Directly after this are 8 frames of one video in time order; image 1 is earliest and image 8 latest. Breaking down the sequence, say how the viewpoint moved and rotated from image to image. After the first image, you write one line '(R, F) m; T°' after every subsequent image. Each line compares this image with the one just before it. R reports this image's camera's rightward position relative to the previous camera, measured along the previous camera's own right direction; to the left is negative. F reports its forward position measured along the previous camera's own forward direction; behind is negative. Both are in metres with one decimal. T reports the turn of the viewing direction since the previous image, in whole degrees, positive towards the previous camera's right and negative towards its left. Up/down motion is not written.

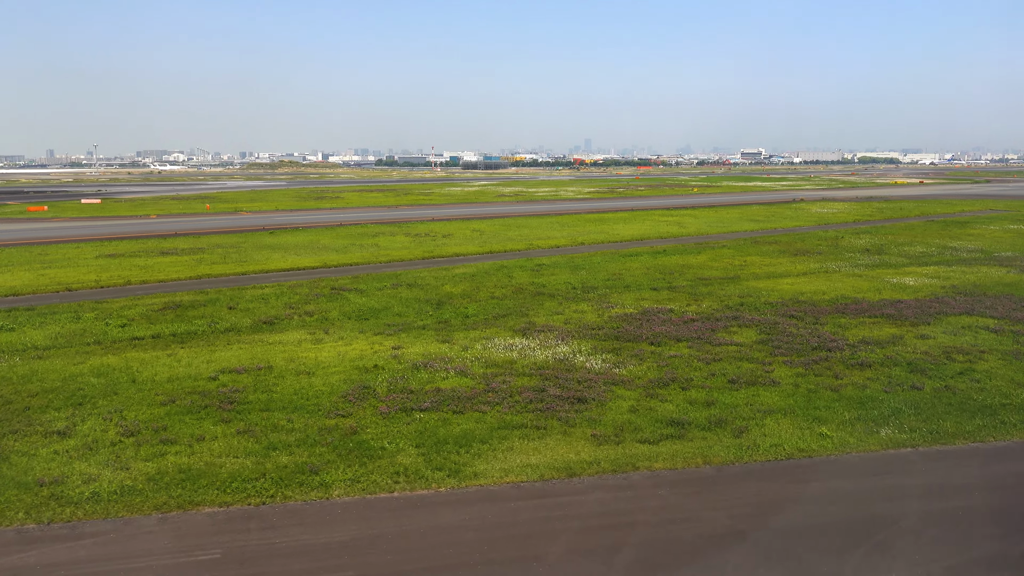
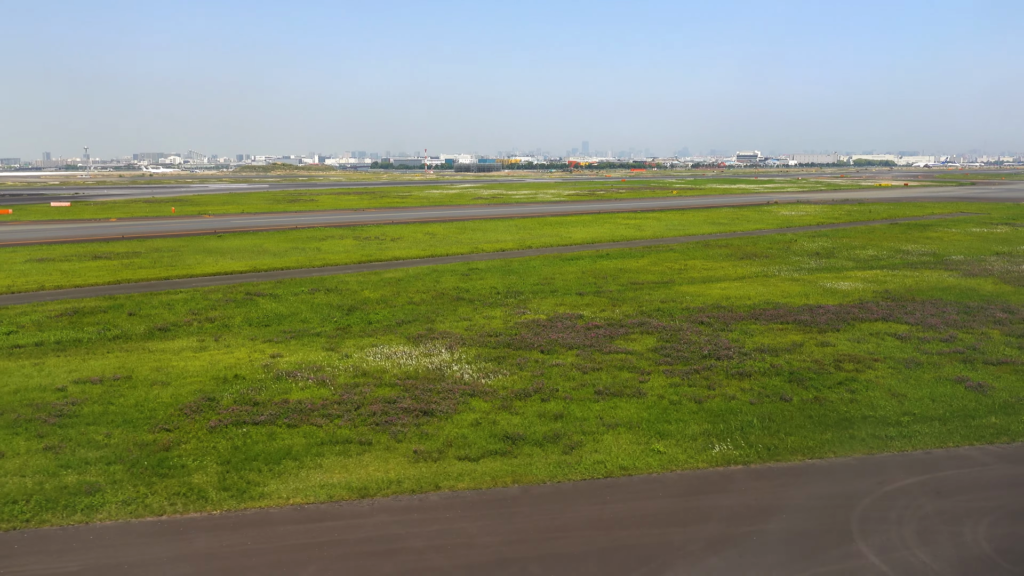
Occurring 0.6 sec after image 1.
(+2.3, +0.5) m; 0°
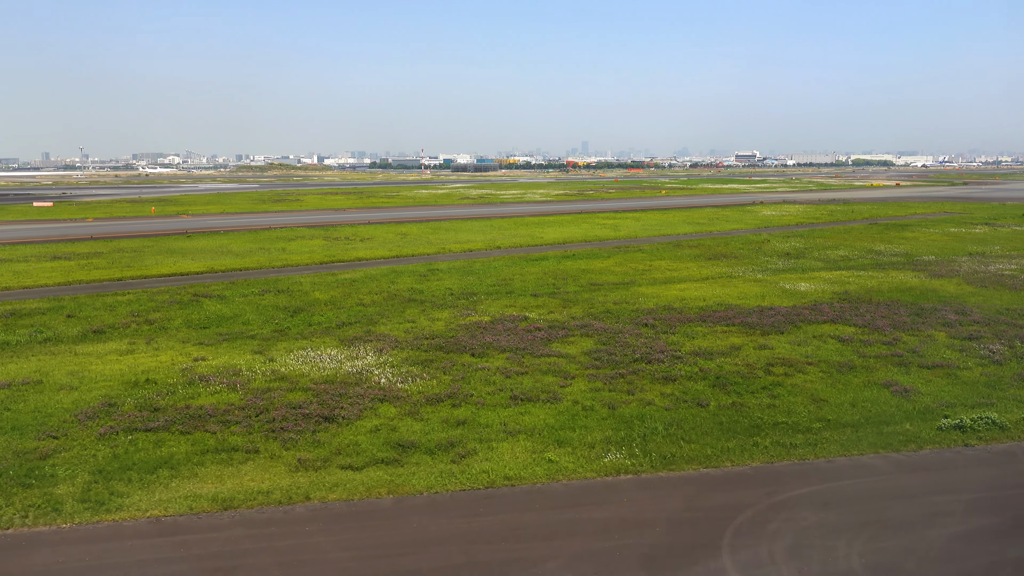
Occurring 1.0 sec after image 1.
(+1.4, +0.3) m; 0°
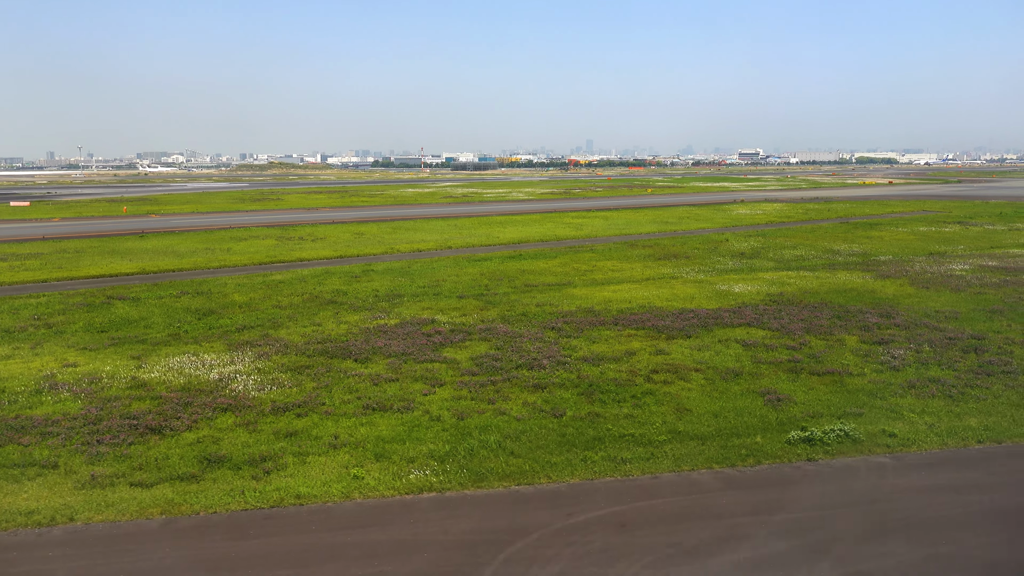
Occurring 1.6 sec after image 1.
(+2.3, +0.6) m; 0°
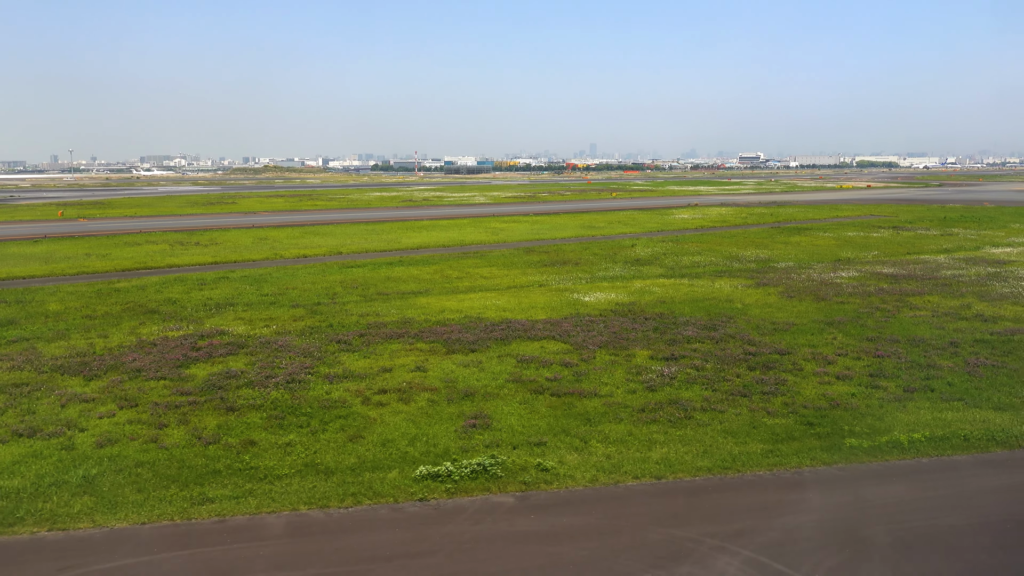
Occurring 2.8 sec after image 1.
(+4.7, +1.1) m; 0°
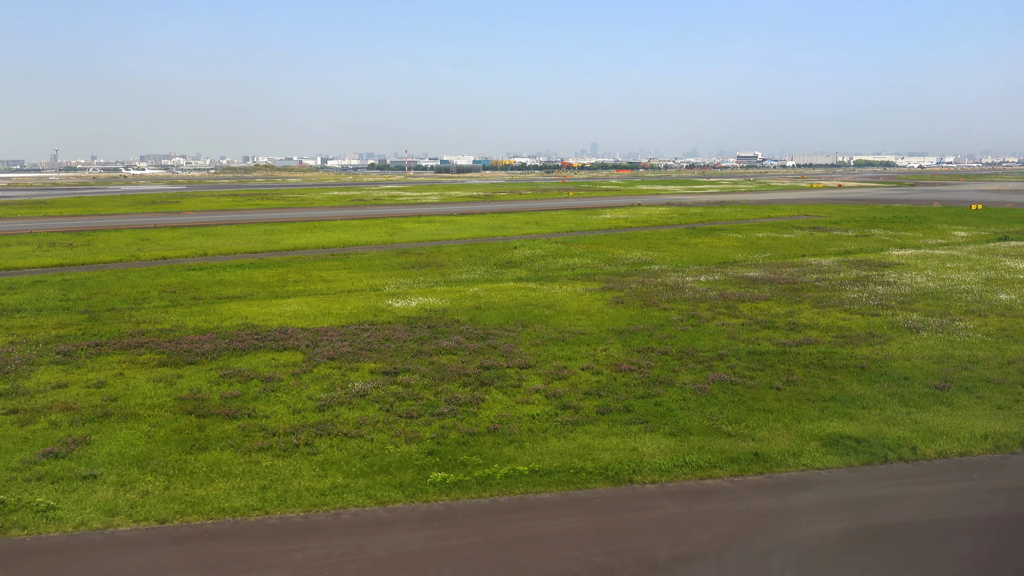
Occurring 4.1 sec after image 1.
(+5.3, +1.3) m; 0°
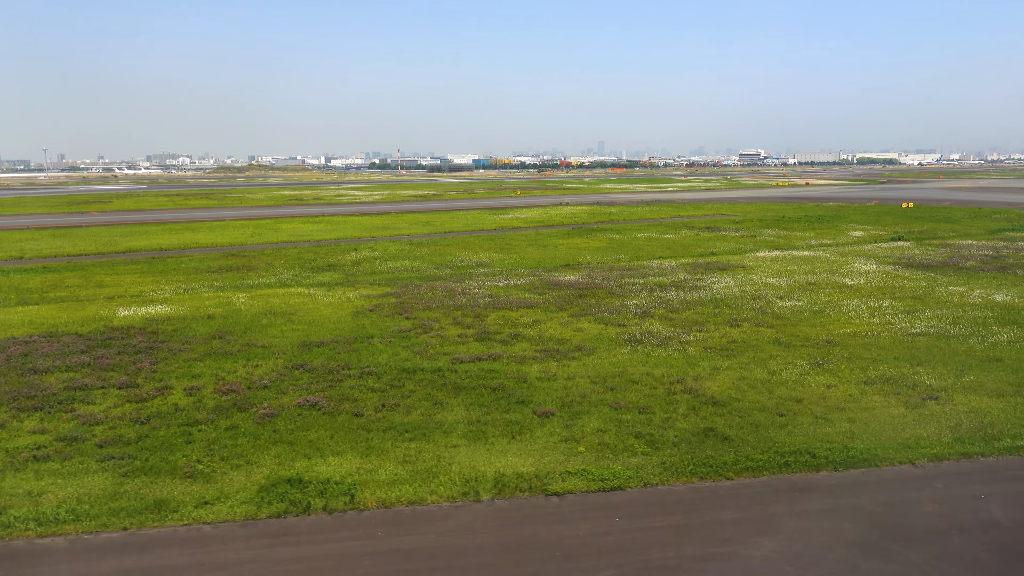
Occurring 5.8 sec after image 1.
(+6.9, +1.6) m; 0°
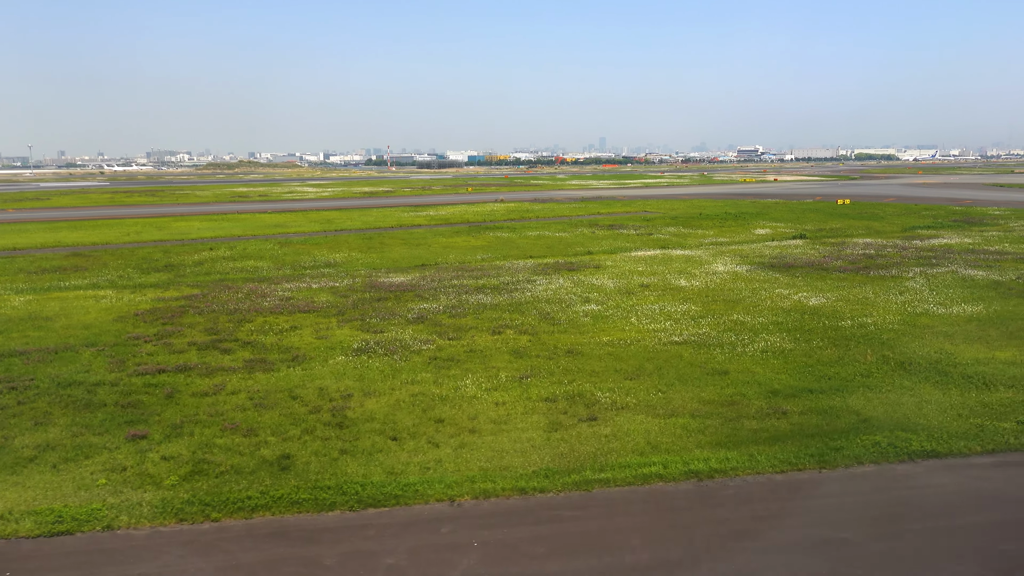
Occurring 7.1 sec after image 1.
(+5.5, +1.3) m; 0°
